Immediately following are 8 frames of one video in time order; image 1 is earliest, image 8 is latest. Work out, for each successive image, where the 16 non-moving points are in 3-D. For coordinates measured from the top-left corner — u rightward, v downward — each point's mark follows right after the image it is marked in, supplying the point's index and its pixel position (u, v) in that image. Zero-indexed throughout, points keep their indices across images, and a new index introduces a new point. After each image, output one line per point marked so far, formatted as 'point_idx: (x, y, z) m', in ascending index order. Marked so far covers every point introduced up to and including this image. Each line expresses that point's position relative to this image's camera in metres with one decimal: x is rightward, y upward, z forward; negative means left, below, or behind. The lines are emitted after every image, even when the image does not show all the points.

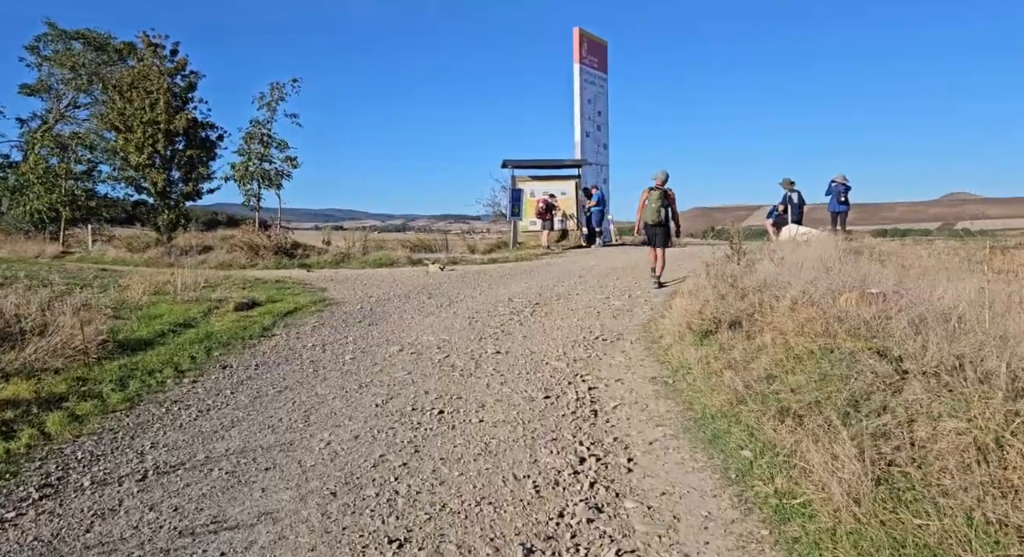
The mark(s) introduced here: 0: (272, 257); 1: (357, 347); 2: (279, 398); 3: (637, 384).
0: (-6.3, +0.6, +18.5) m
1: (-1.5, -0.7, +6.9) m
2: (-1.7, -0.9, +5.0) m
3: (+1.0, -0.8, +5.4) m
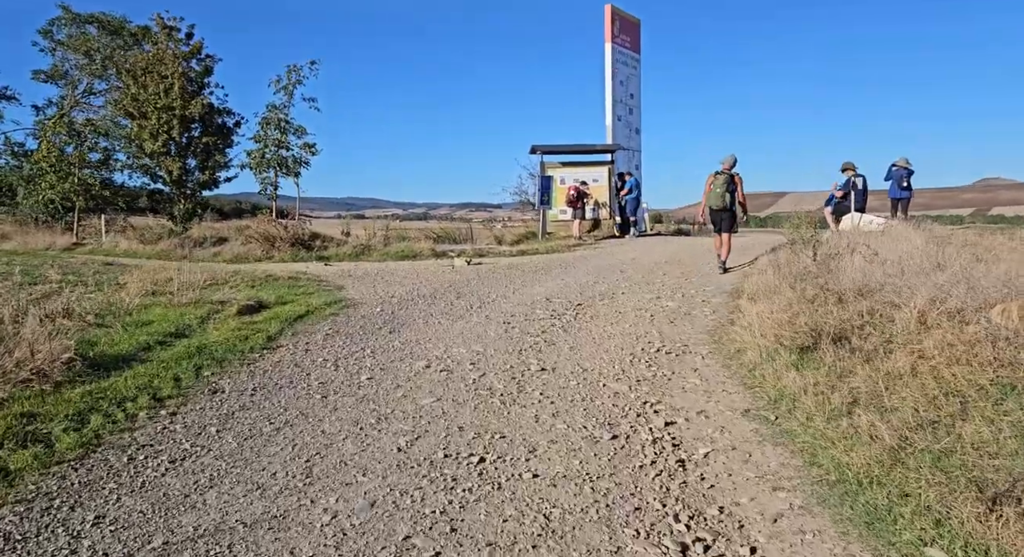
0: (-5.6, +0.7, +17.5) m
1: (-1.1, -0.7, +5.8) m
2: (-1.3, -0.9, +4.0) m
3: (+1.3, -0.9, +4.3) m
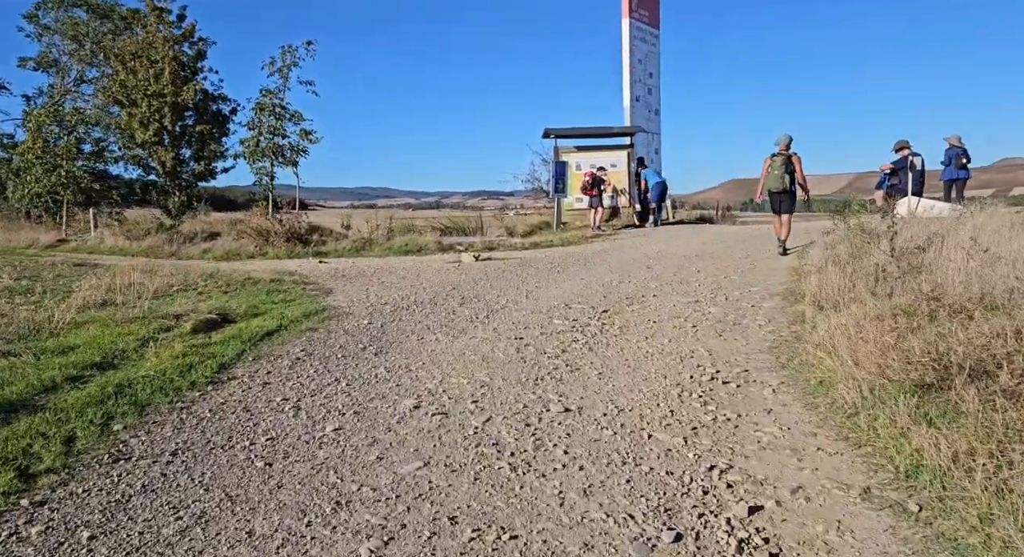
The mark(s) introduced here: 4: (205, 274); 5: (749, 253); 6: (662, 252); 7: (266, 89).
0: (-5.3, +0.8, +16.3) m
1: (-1.0, -0.8, +4.5) m
2: (-1.3, -1.0, +2.7) m
3: (+1.4, -1.0, +2.9) m
4: (-4.3, +0.1, +10.0) m
5: (+3.9, +0.3, +11.7) m
6: (+2.7, +0.4, +12.8) m
7: (-6.5, +5.0, +18.7) m
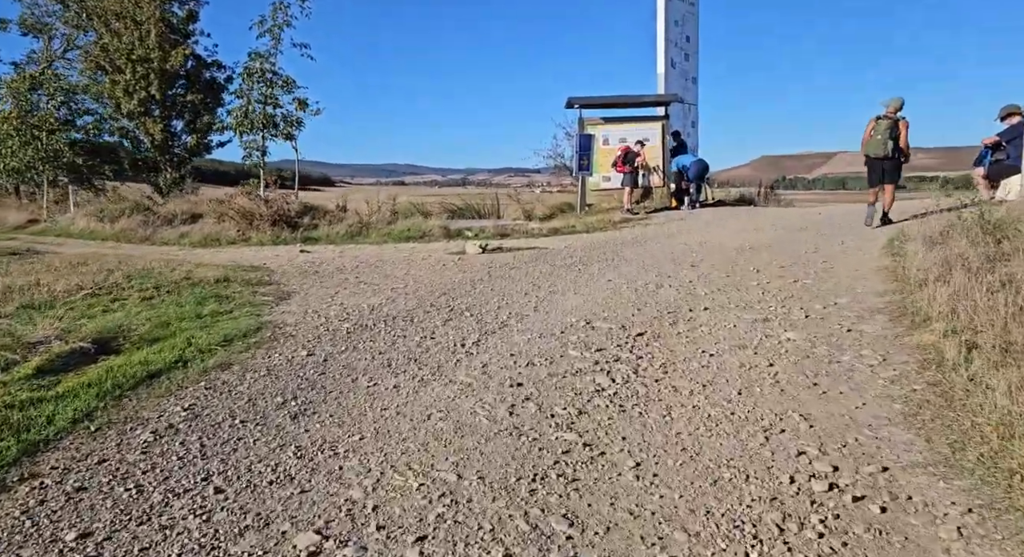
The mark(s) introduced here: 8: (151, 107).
0: (-5.0, +1.0, +14.4) m
1: (-1.1, -0.9, +2.5) m
2: (-1.4, -1.2, +0.7) m
3: (+1.2, -1.2, +0.9) m
4: (-4.2, +0.1, +8.1) m
5: (+4.0, +0.4, +9.5) m
6: (+2.9, +0.5, +10.7) m
7: (-6.1, +5.4, +16.8) m
8: (-10.1, +4.8, +19.8) m
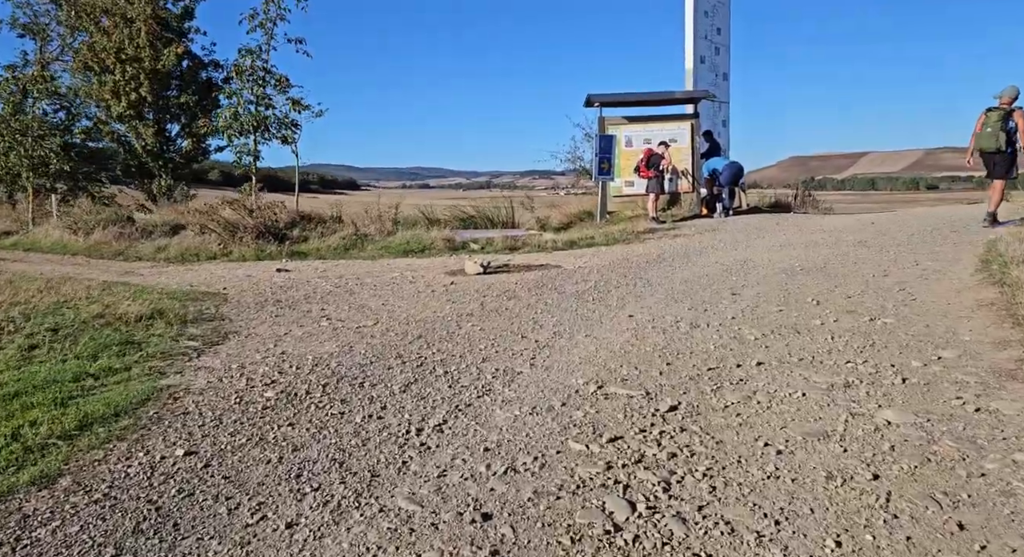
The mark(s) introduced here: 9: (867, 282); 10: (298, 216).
0: (-4.8, +0.7, +13.0) m
1: (-1.3, -1.2, +1.0) m
2: (-1.7, -1.5, -0.8) m
3: (+1.0, -1.5, -0.7) m
4: (-4.2, -0.2, +6.7) m
5: (+4.0, 0.0, +7.8) m
6: (+2.9, +0.2, +9.0) m
7: (-5.8, +5.0, +15.4) m
8: (-9.7, +4.4, +18.6) m
9: (+3.7, 0.0, +7.5) m
10: (-4.4, +1.3, +14.5) m
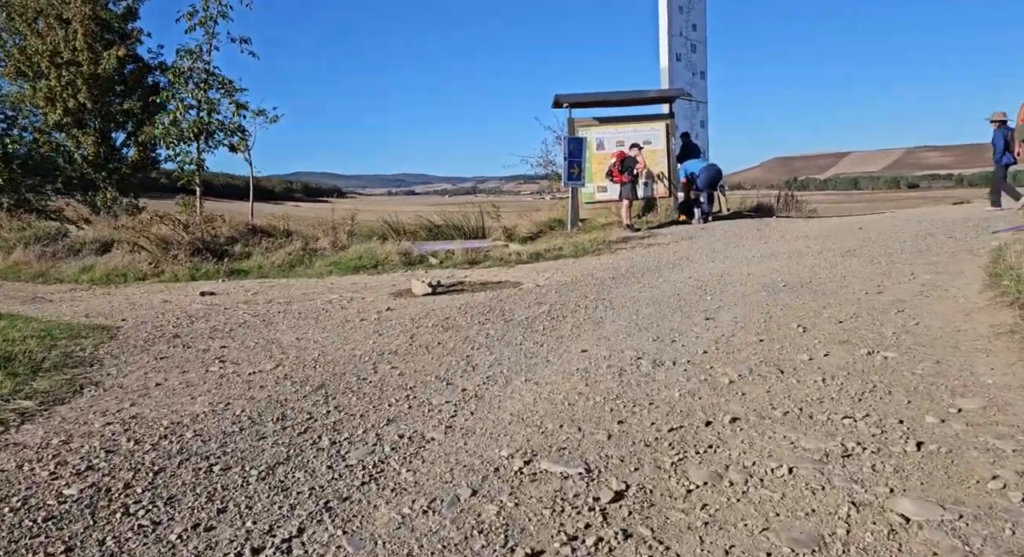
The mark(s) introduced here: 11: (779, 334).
0: (-5.4, +0.3, +11.9) m
1: (-1.7, -1.4, -0.1) m
2: (-2.1, -1.7, -1.9) m
3: (+0.6, -1.6, -1.7) m
4: (-4.8, -0.5, +5.6) m
5: (+3.5, -0.1, +6.8) m
6: (+2.4, 0.0, +8.0) m
7: (-6.6, +4.6, +14.3) m
8: (-10.6, +3.9, +17.4) m
9: (+3.2, -0.2, +6.5) m
10: (-5.1, +0.9, +13.4) m
11: (+2.2, -0.4, +5.7) m
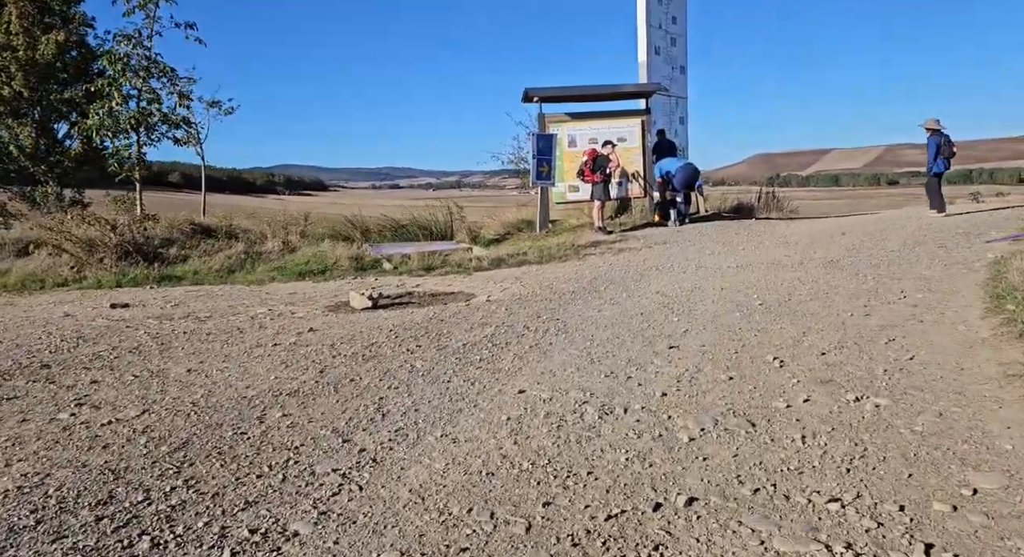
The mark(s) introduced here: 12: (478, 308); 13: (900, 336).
0: (-6.1, +0.3, +10.9) m
1: (-2.1, -1.6, -1.0) m
2: (-2.4, -1.9, -2.8) m
3: (+0.3, -1.8, -2.6) m
4: (-5.3, -0.6, +4.6) m
5: (+3.0, -0.3, +6.0) m
6: (+1.8, -0.2, +7.2) m
7: (-7.3, +4.6, +13.2) m
8: (-11.3, +3.9, +16.2) m
9: (+2.7, -0.4, +5.7) m
10: (-5.8, +0.8, +12.3) m
11: (+1.7, -0.6, +4.8) m
12: (-0.3, -0.3, +7.2) m
13: (+3.0, -0.4, +5.5) m
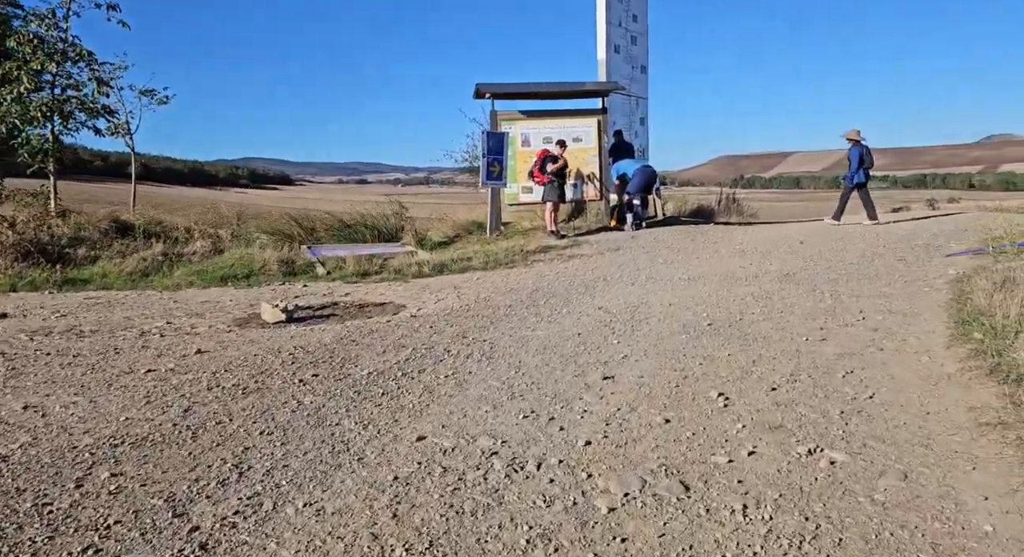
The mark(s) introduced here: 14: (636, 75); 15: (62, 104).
0: (-6.9, +0.2, +9.9) m
1: (-2.4, -1.8, -1.8) m
2: (-2.6, -2.1, -3.6) m
3: (0.0, -2.0, -3.3) m
4: (-5.8, -0.7, +3.6) m
5: (+2.3, -0.5, +5.4) m
6: (+1.1, -0.3, +6.6) m
7: (-8.2, +4.5, +12.1) m
8: (-12.4, +4.0, +14.9) m
9: (+2.1, -0.6, +5.1) m
10: (-6.7, +0.8, +11.3) m
11: (+1.1, -0.7, +4.2) m
12: (-1.0, -0.4, +6.5) m
13: (+2.4, -0.6, +4.9) m
14: (+2.8, +4.8, +16.5) m
15: (-7.9, +3.1, +12.5) m
